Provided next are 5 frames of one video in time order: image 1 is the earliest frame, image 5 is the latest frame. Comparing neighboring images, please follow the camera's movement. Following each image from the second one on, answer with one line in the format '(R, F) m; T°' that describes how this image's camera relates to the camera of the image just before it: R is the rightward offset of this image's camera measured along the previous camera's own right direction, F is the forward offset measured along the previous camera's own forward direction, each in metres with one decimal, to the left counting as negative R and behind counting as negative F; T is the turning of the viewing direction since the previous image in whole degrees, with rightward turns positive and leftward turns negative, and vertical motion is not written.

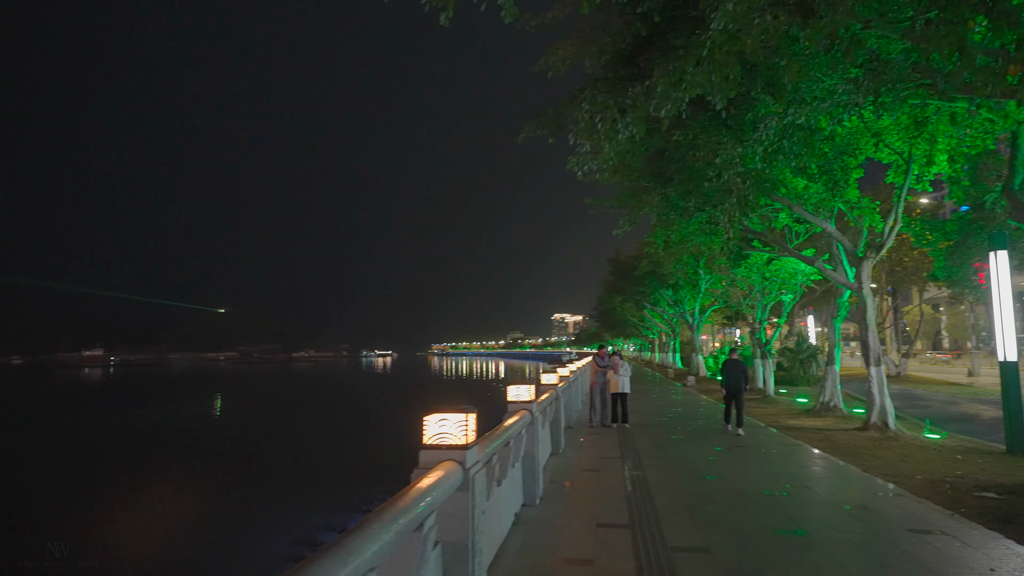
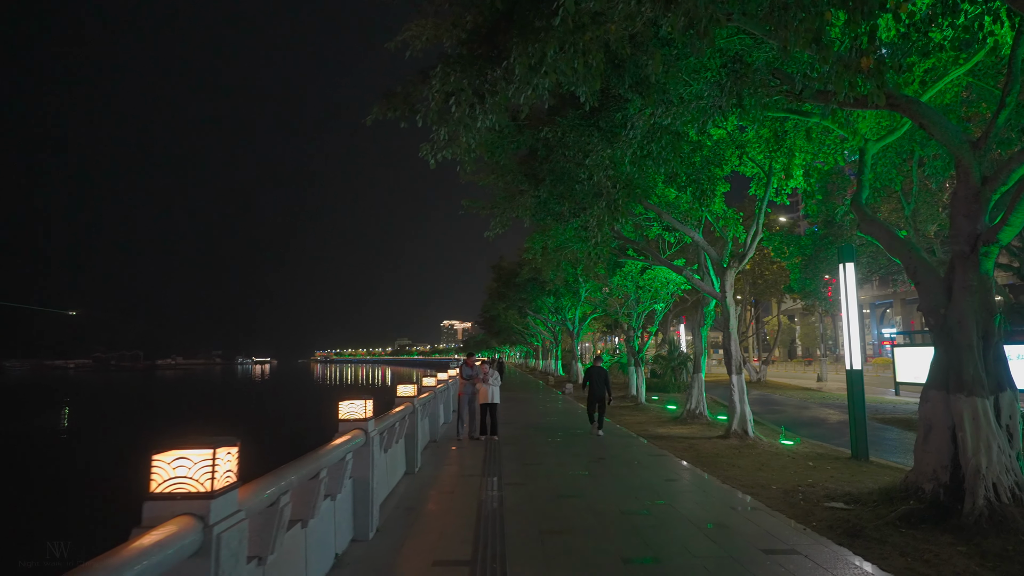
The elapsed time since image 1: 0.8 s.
(+0.6, +0.9) m; +10°
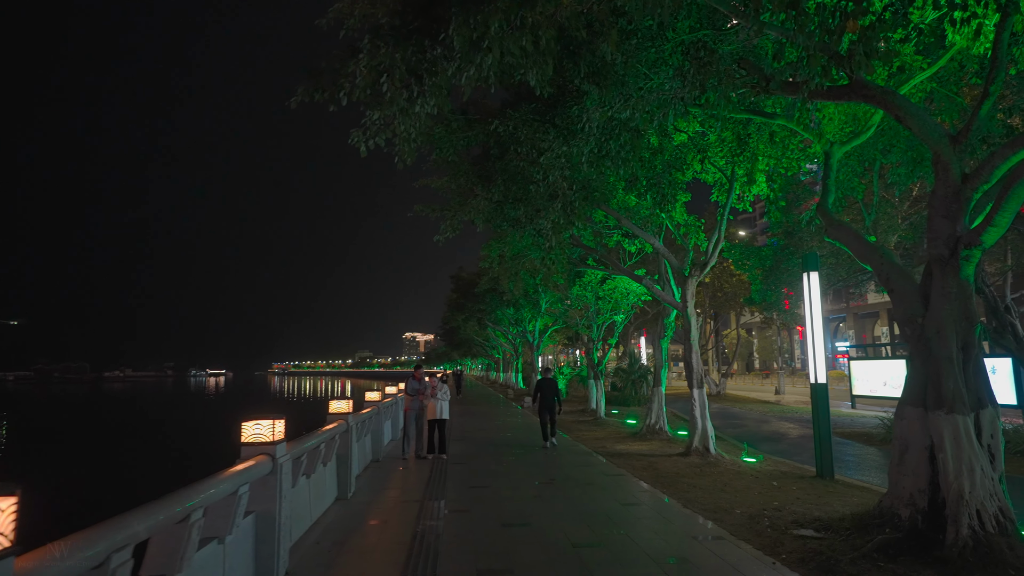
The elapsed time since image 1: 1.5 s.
(+0.3, +0.9) m; +3°
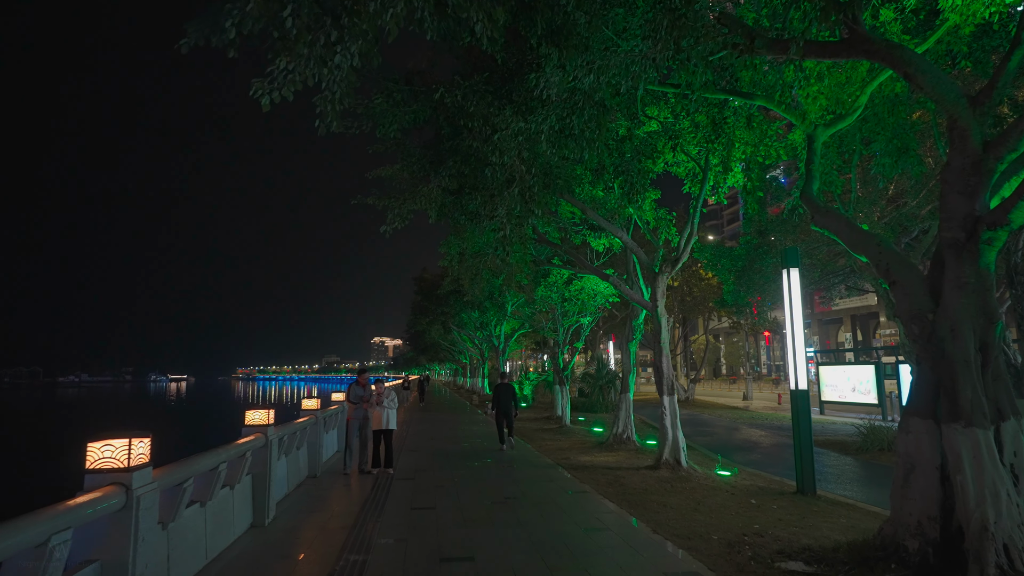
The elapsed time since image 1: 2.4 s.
(+0.3, +1.2) m; +3°
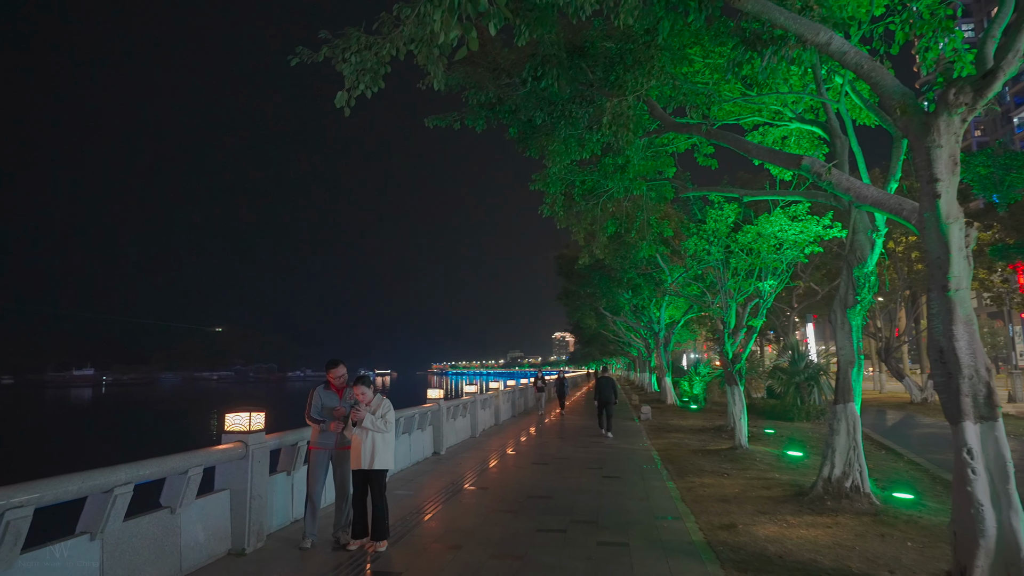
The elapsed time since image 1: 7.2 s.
(+1.0, +6.4) m; -16°
